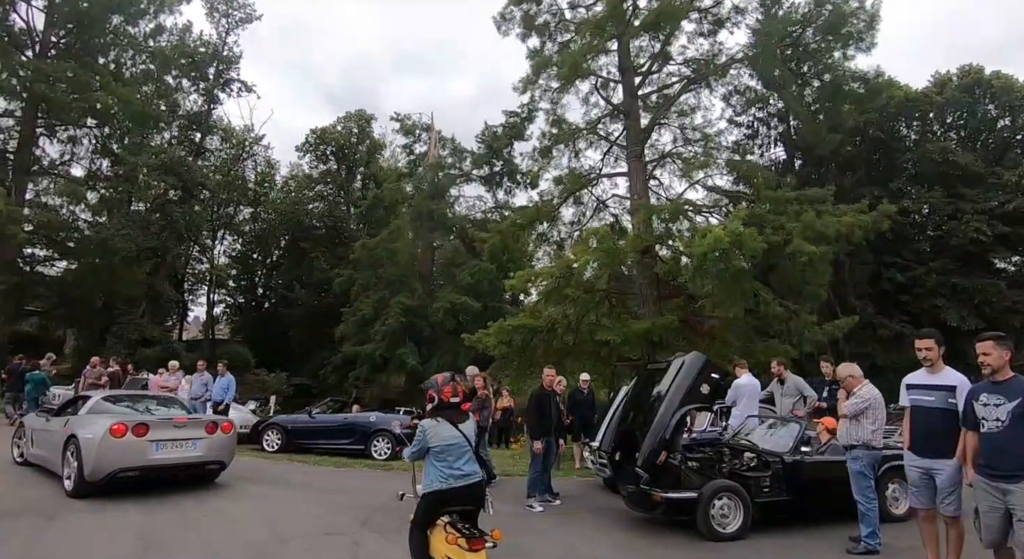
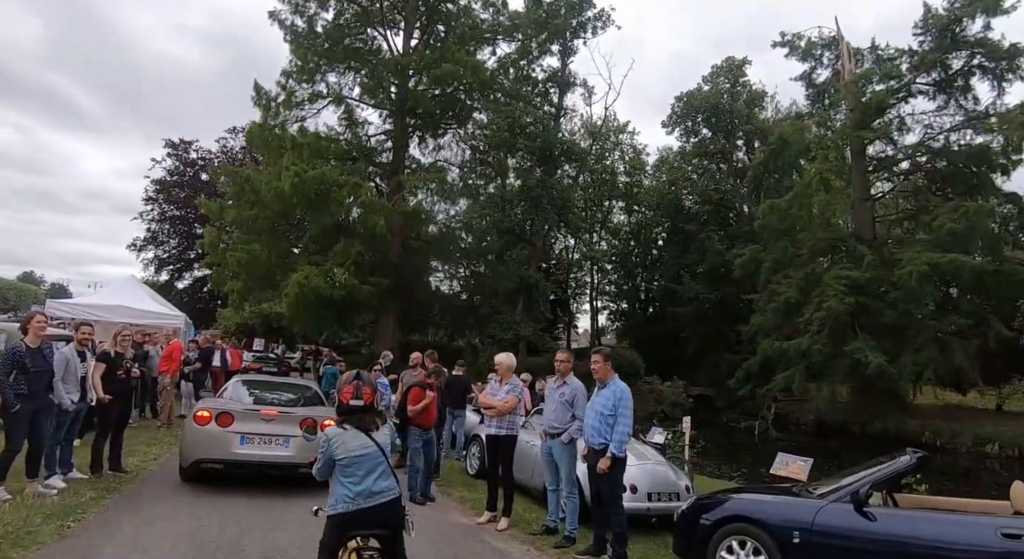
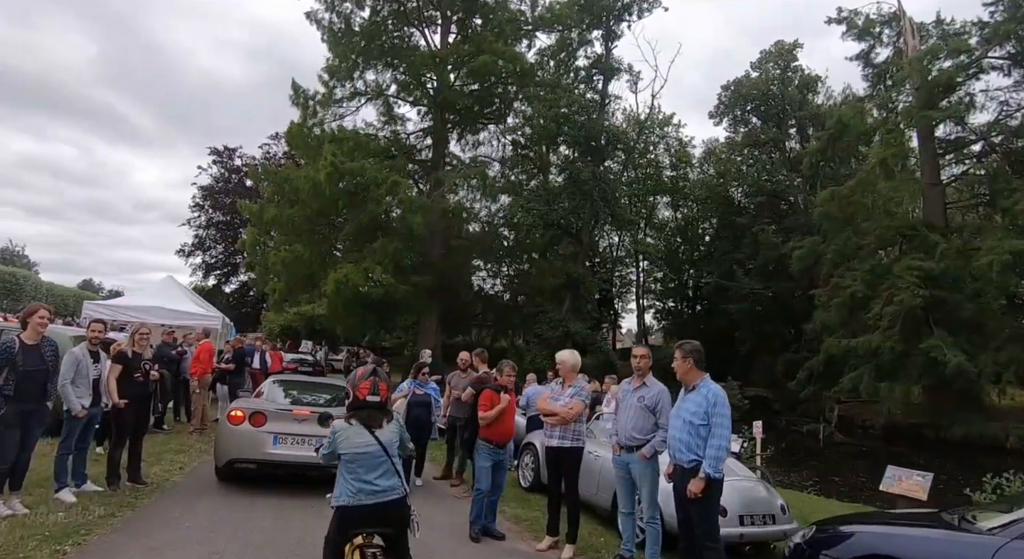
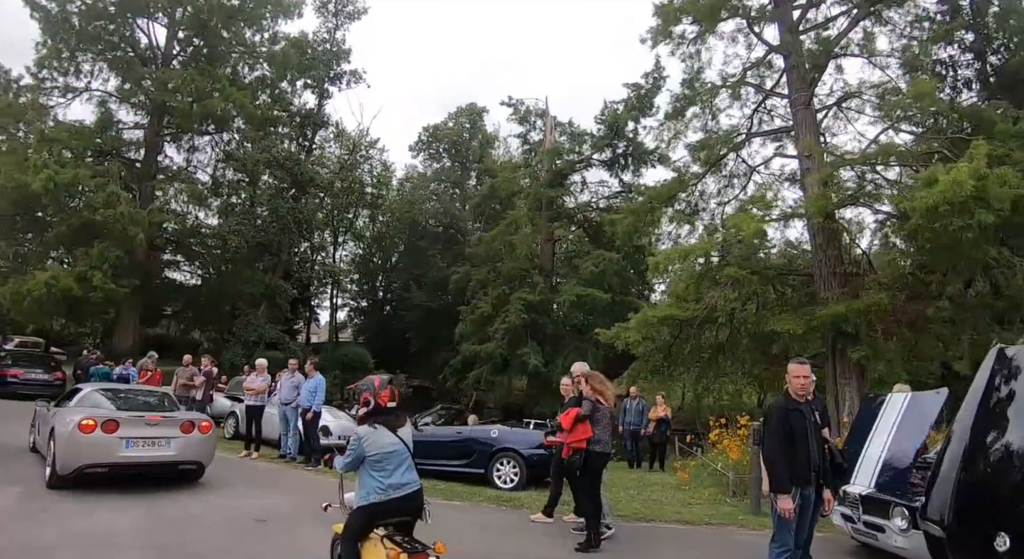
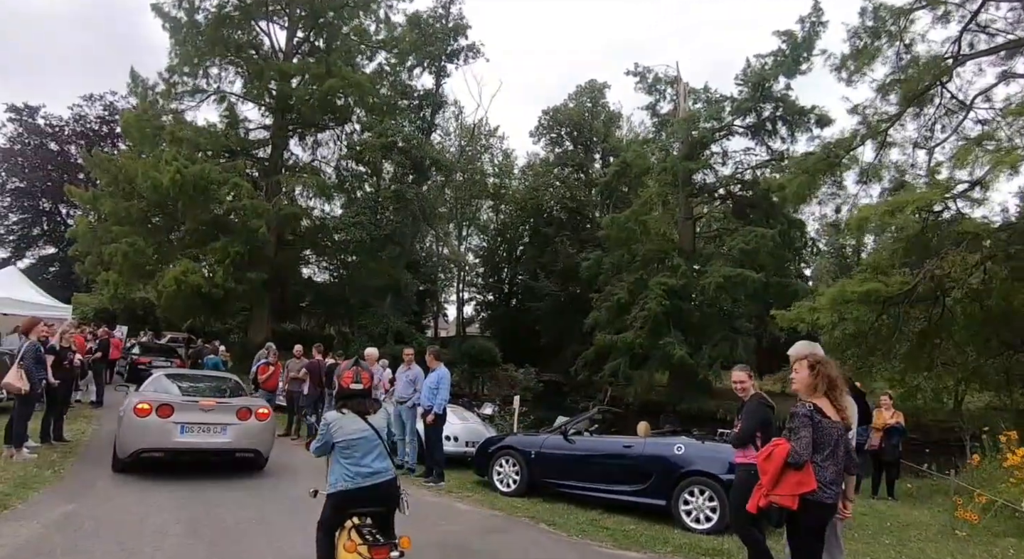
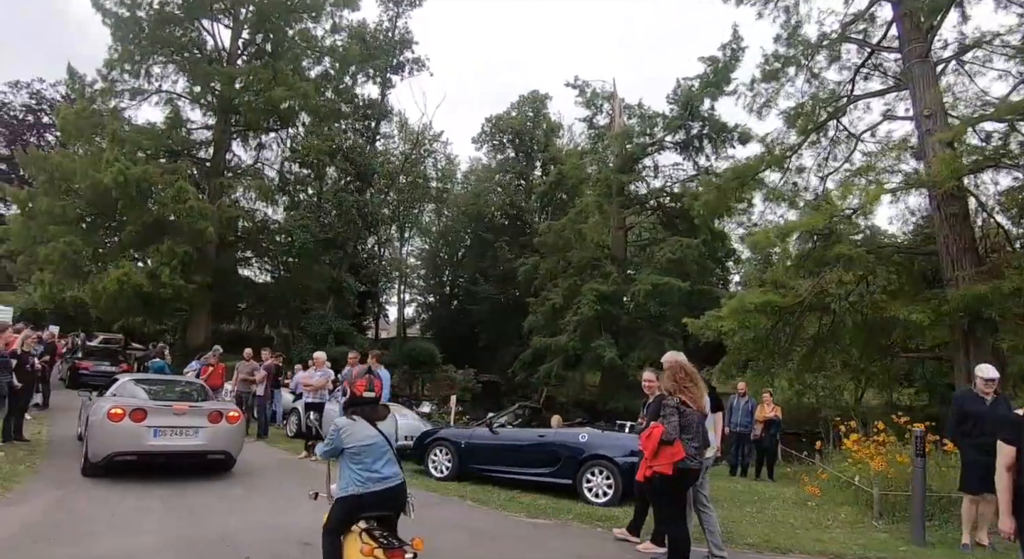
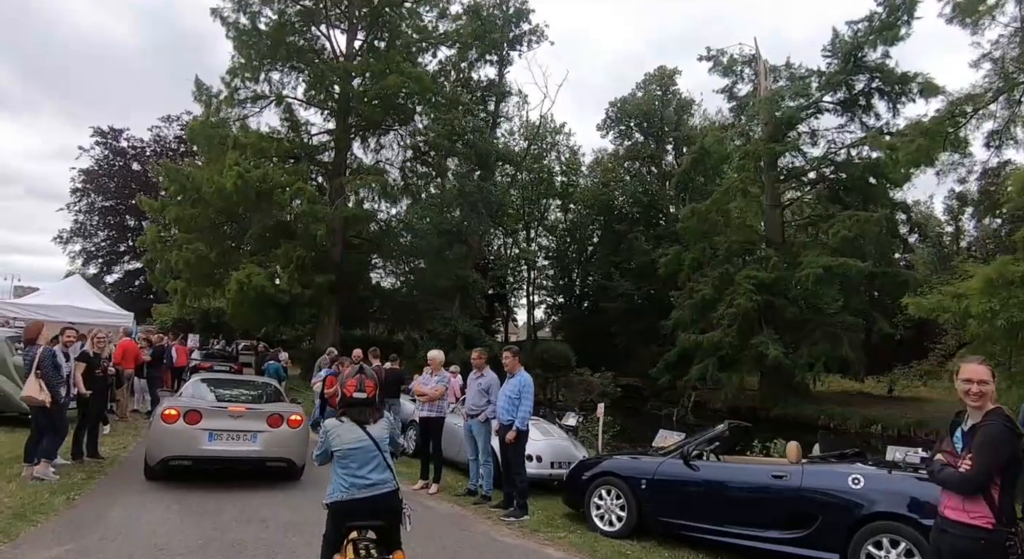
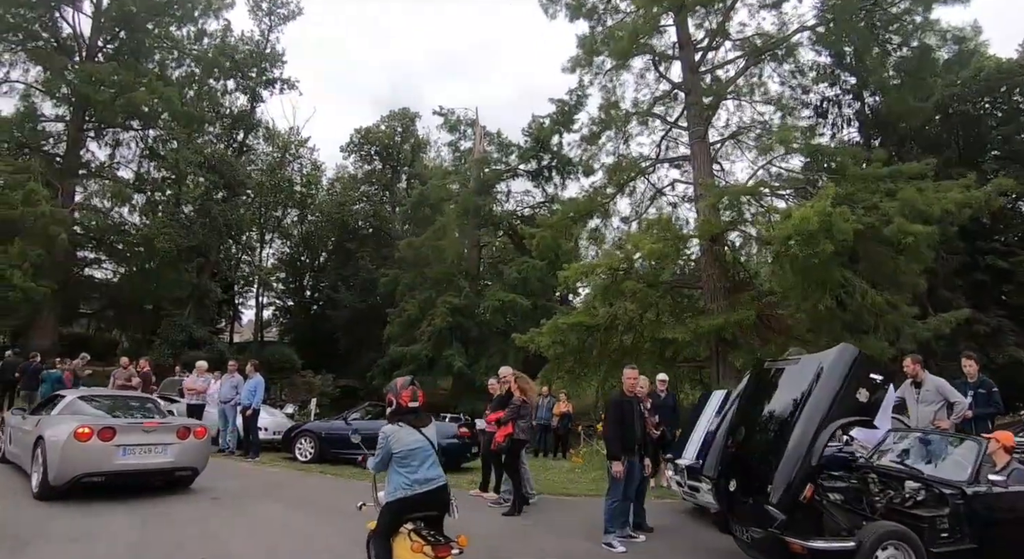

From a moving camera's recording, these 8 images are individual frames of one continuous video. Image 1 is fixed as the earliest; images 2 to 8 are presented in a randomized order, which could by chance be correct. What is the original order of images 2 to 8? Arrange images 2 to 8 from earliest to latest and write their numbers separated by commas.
8, 4, 6, 5, 7, 2, 3
